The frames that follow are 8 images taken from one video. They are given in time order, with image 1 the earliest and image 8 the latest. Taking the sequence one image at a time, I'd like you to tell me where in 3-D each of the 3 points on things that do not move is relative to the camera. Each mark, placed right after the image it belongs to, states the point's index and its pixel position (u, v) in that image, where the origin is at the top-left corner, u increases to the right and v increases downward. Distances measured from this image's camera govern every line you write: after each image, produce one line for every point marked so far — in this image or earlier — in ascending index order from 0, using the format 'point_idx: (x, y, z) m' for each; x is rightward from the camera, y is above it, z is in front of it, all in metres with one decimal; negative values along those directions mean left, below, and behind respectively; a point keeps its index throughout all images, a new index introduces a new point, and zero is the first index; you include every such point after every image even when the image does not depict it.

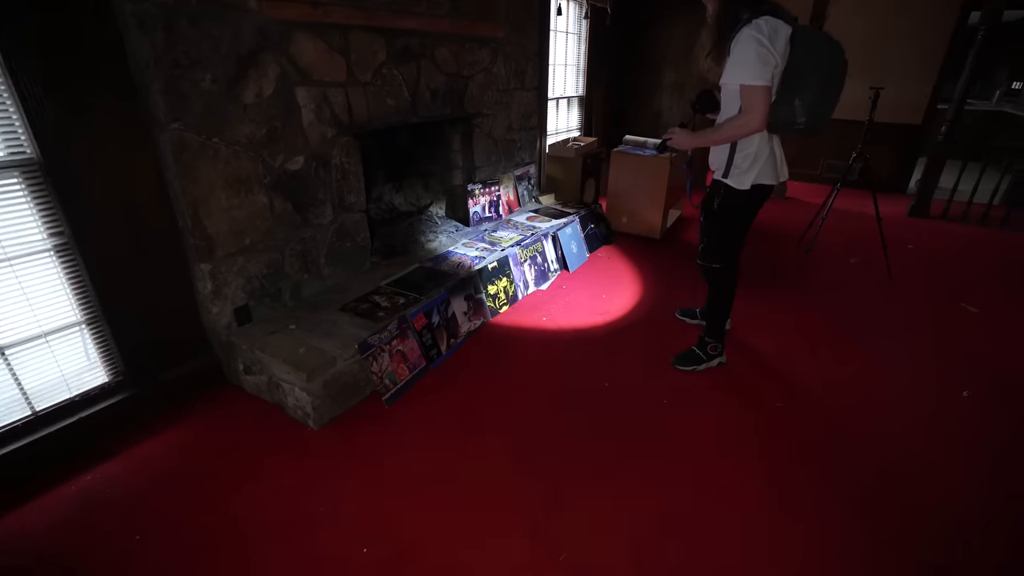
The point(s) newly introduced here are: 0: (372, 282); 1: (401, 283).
0: (-0.8, 0.0, +3.1) m
1: (-0.7, 0.0, +3.0) m
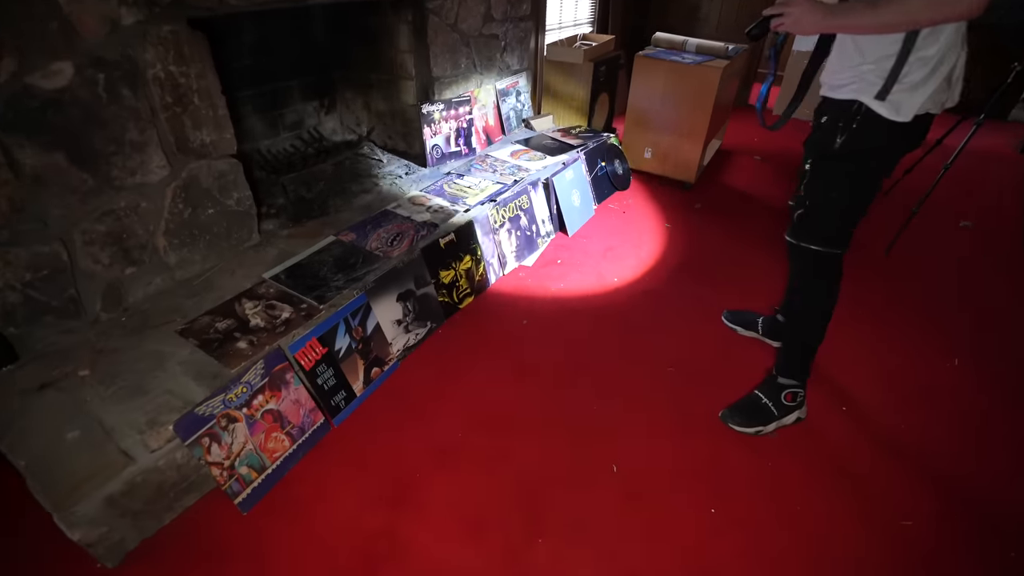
0: (-1.0, +0.1, +1.9) m
1: (-0.8, 0.0, +1.9) m
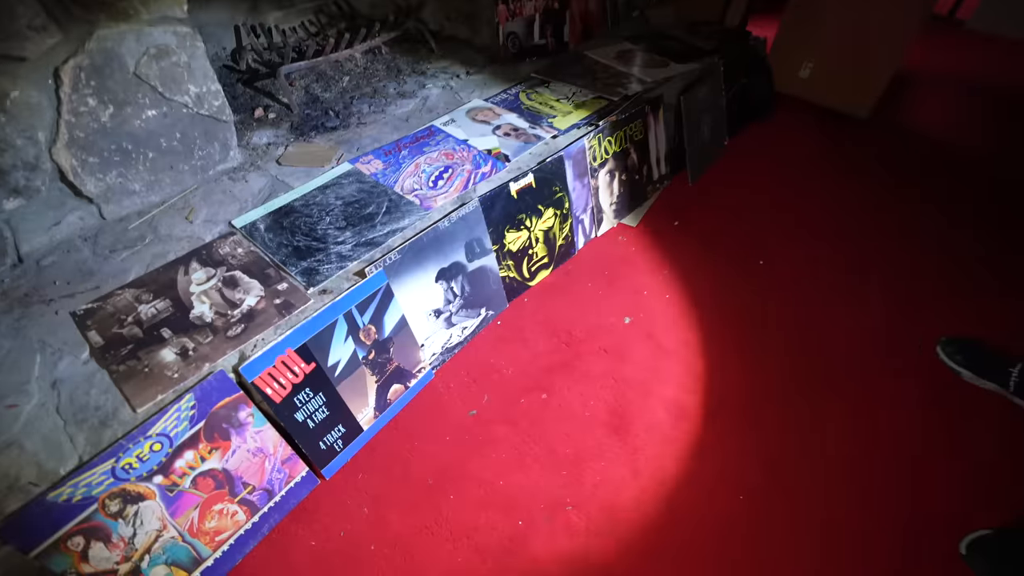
0: (-0.7, +0.2, +1.3) m
1: (-0.5, +0.1, +1.2) m
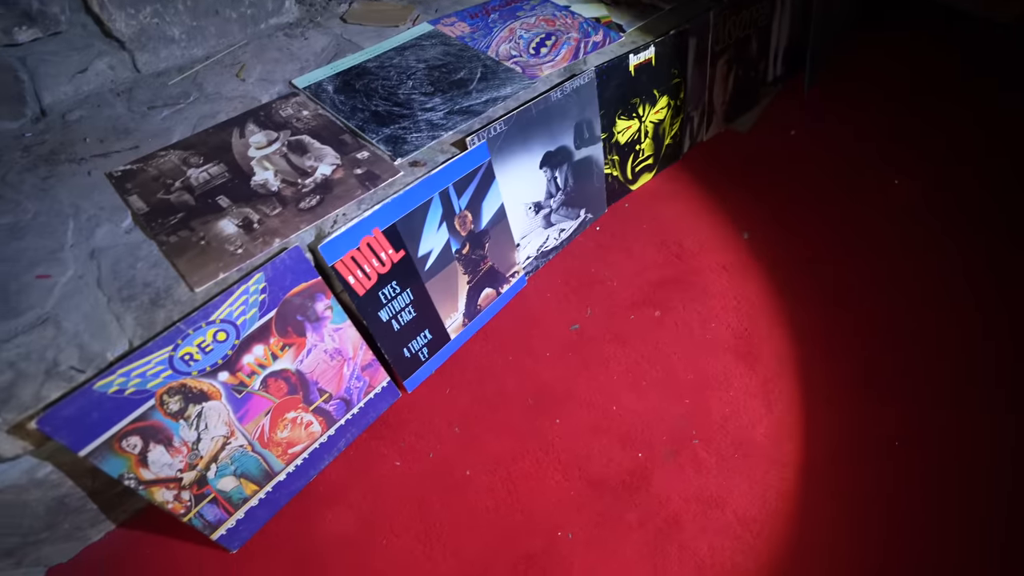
0: (-0.5, +0.4, +1.0) m
1: (-0.3, +0.4, +1.0) m
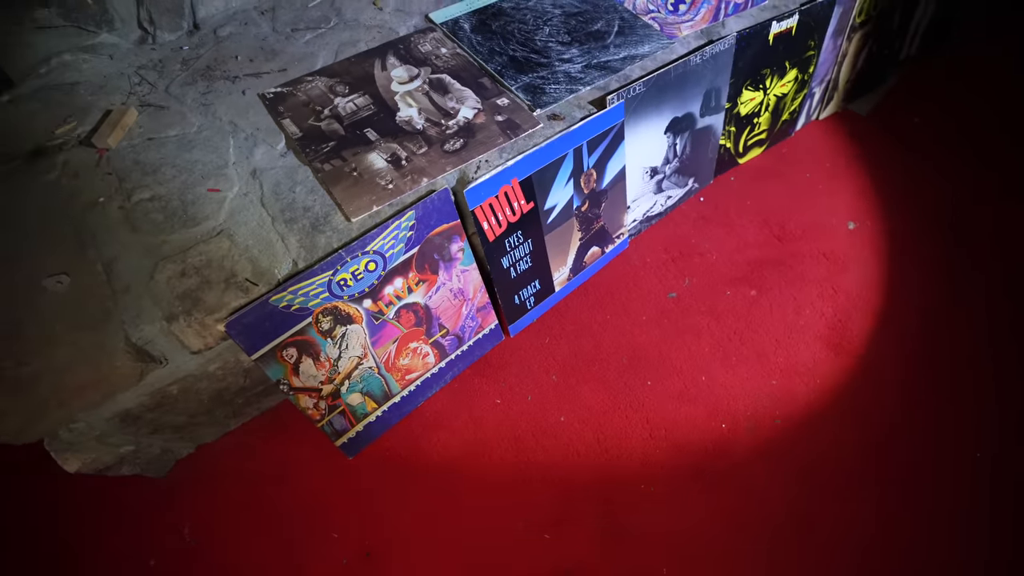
0: (-0.2, +0.6, +1.0) m
1: (0.0, +0.5, +1.0) m
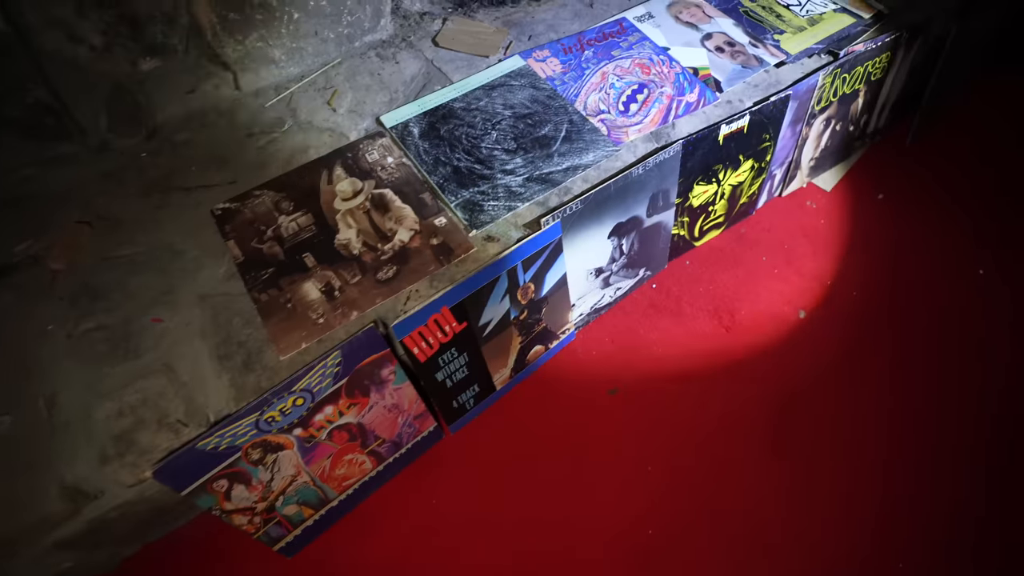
0: (-0.3, +0.4, +1.0) m
1: (-0.2, +0.3, +1.0) m
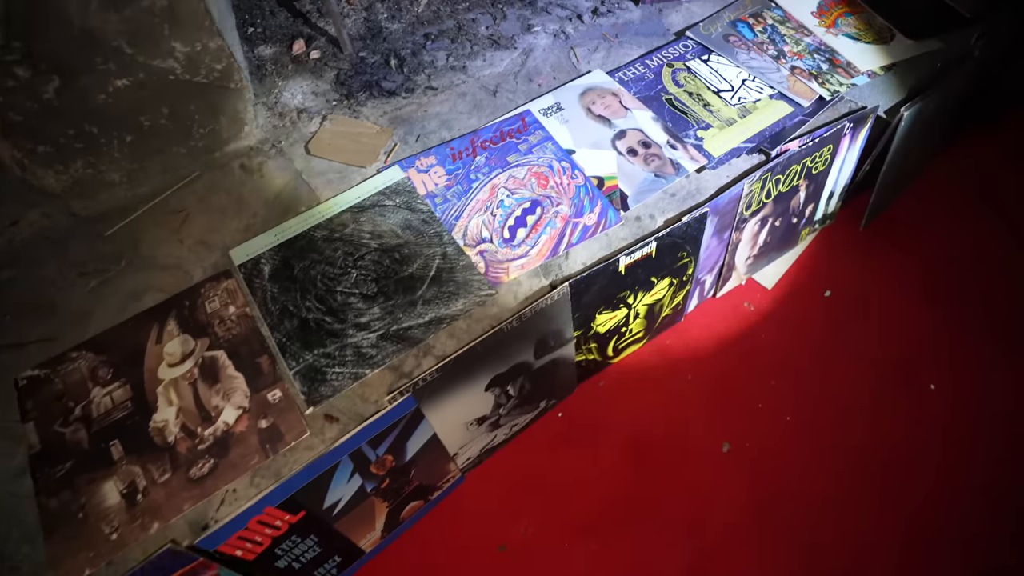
0: (-0.5, +0.1, +0.9) m
1: (-0.4, 0.0, +0.9) m
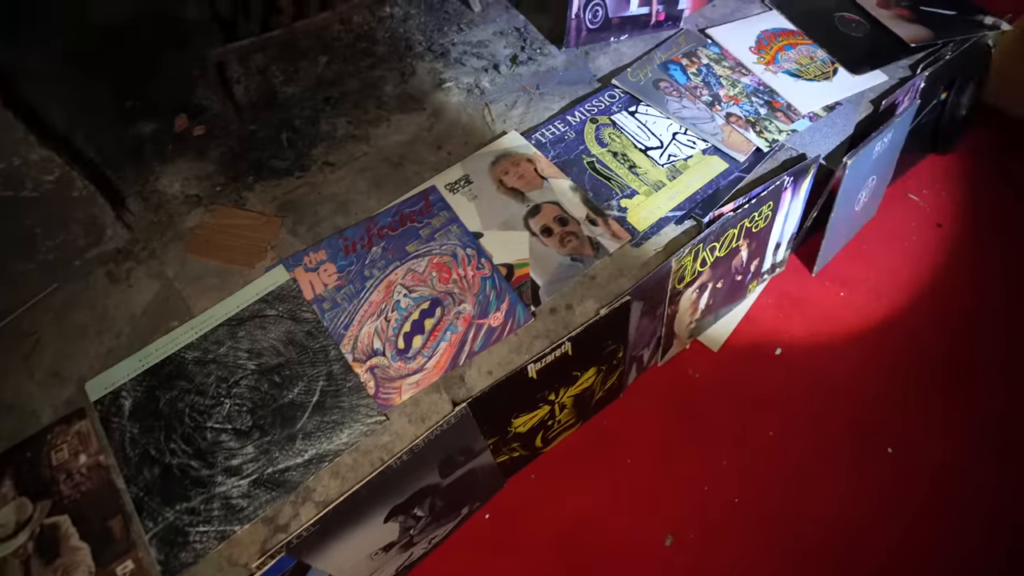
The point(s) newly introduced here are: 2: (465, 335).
0: (-0.7, -0.1, +0.8) m
1: (-0.6, -0.2, +0.8) m
2: (-0.1, -0.1, +0.8) m
